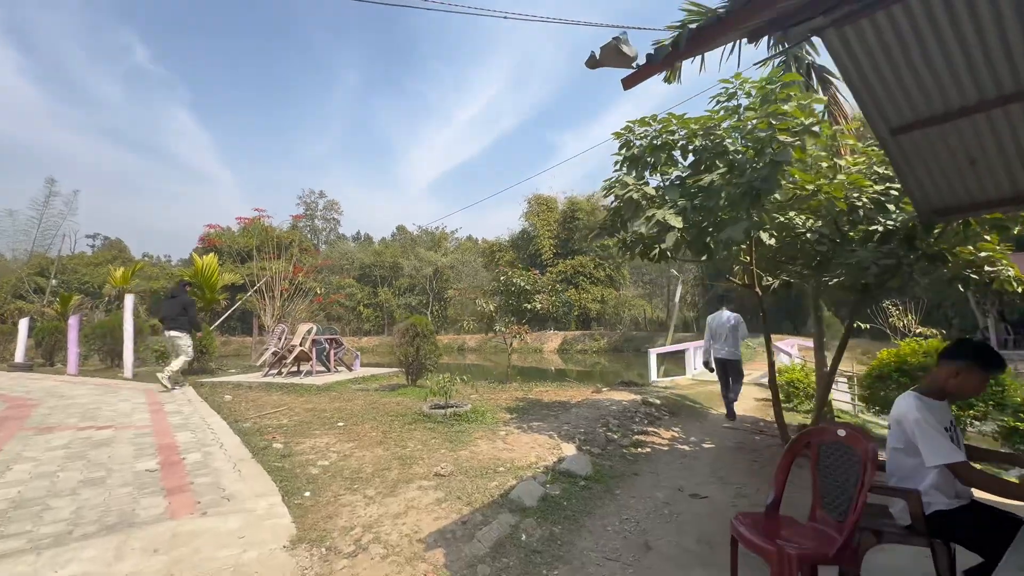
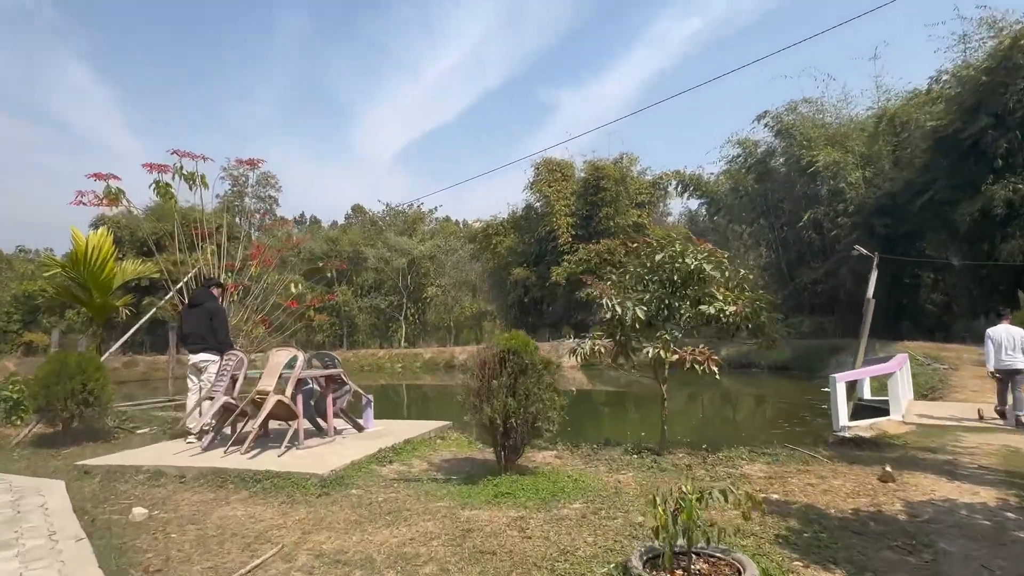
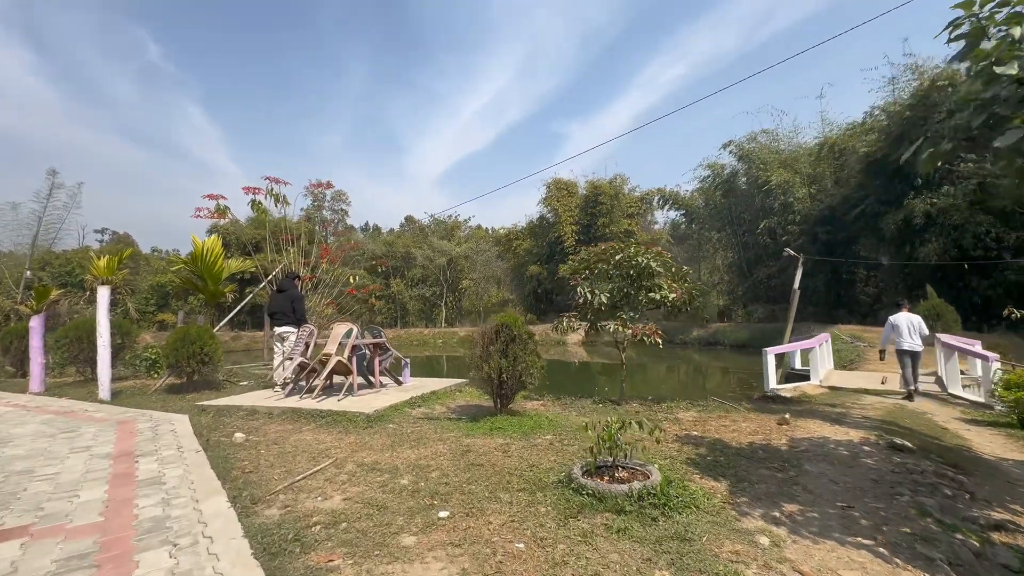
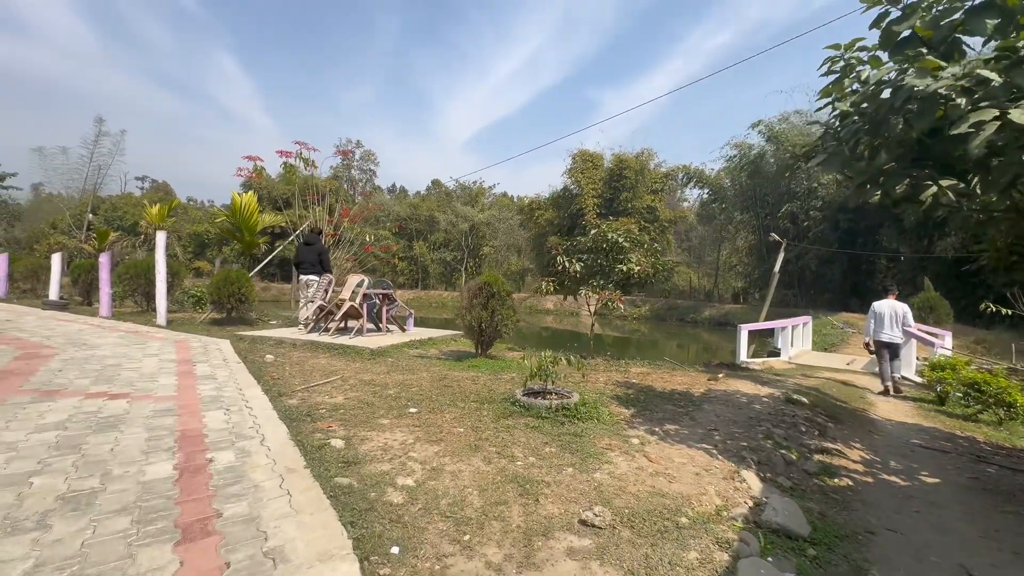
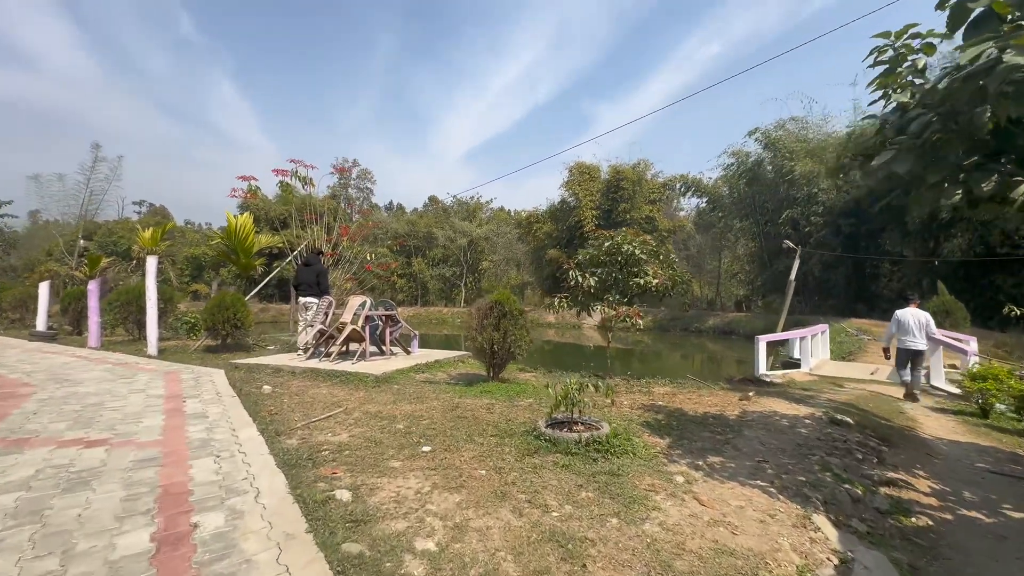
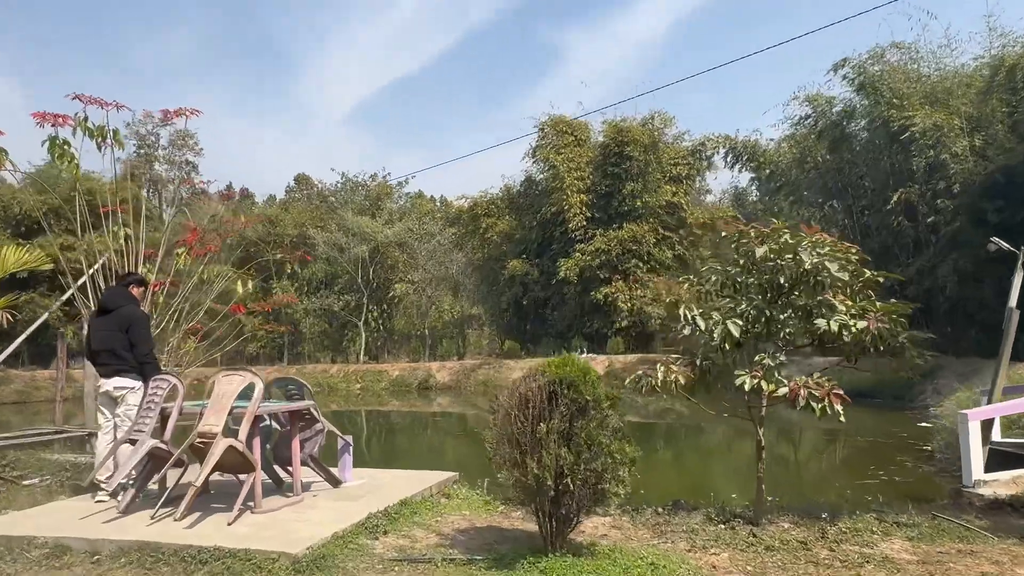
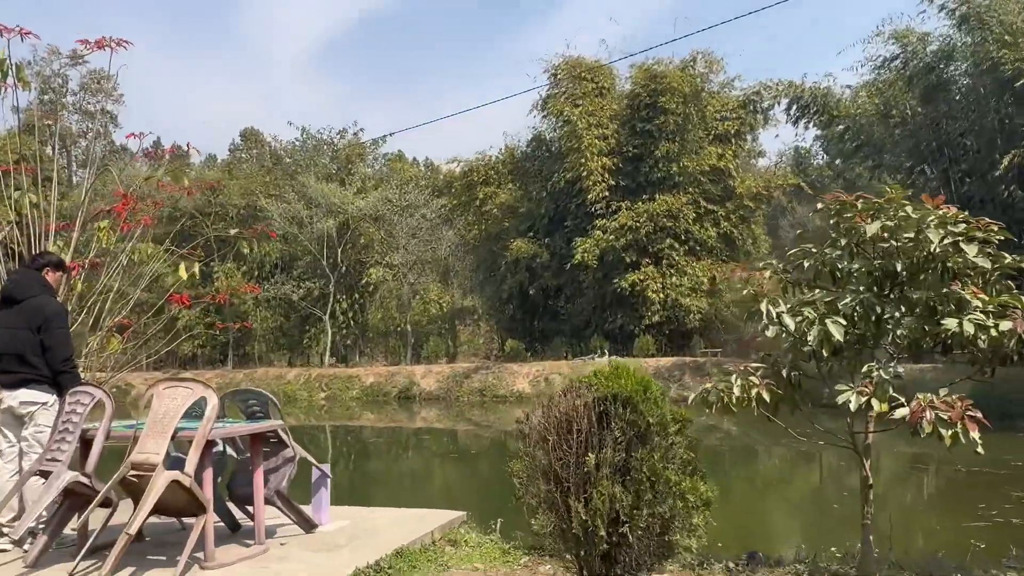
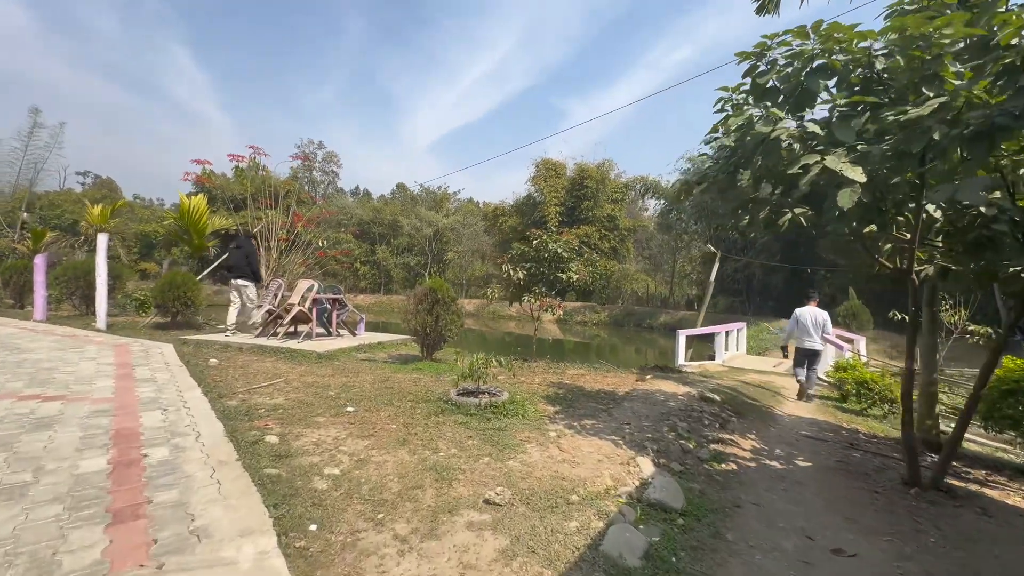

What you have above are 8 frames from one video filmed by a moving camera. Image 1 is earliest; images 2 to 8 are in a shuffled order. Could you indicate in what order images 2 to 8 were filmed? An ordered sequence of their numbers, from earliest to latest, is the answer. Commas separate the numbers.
8, 4, 5, 3, 2, 6, 7
